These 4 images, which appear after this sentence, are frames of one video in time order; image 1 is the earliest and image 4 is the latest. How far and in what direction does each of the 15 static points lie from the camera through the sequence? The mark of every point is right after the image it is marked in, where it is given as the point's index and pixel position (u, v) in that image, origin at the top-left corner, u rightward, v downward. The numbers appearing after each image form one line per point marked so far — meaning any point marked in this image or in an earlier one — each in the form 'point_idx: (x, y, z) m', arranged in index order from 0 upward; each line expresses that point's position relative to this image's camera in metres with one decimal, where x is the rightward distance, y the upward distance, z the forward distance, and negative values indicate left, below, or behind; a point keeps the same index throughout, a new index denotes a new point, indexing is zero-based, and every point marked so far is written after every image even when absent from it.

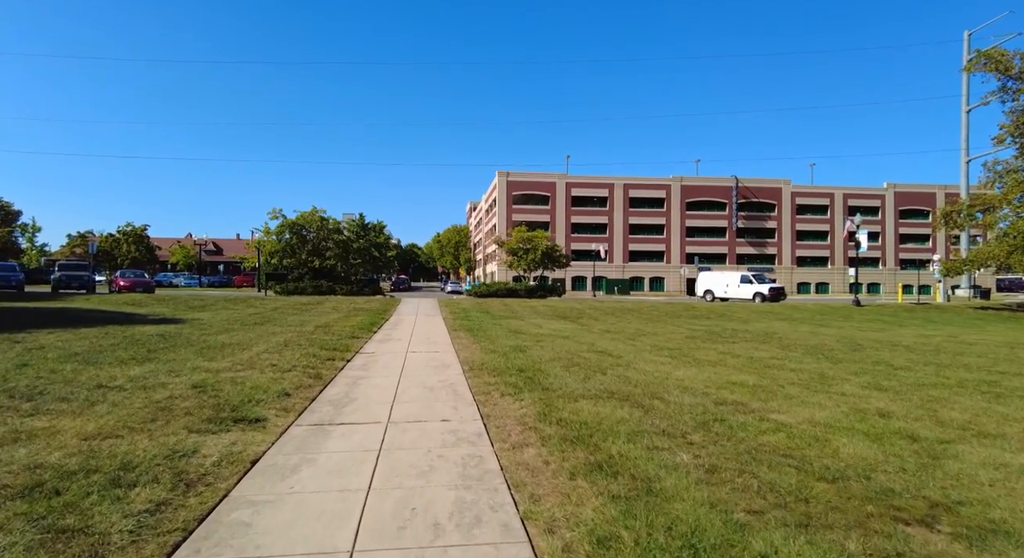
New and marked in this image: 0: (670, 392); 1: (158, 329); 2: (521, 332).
0: (+2.0, -1.5, +7.1) m
1: (-8.3, -1.2, +12.8) m
2: (+0.3, -1.4, +14.5) m
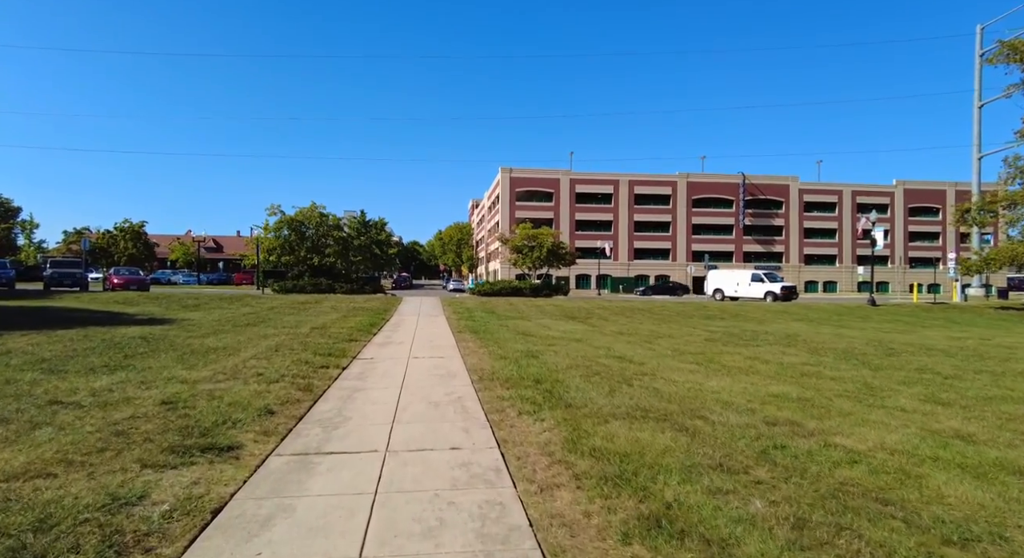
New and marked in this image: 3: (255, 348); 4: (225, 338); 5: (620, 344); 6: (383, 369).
0: (+2.2, -1.5, +6.2) m
1: (-8.1, -1.1, +11.9) m
2: (+0.5, -1.4, +13.6) m
3: (-4.6, -1.2, +9.9) m
4: (-6.0, -1.2, +11.4) m
5: (+2.5, -1.5, +12.6) m
6: (-2.0, -1.4, +8.5) m
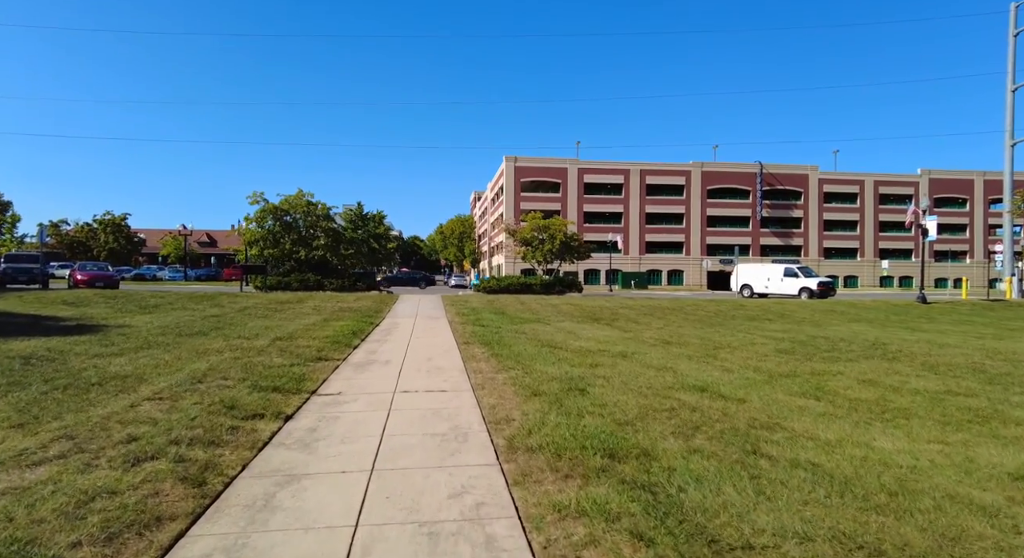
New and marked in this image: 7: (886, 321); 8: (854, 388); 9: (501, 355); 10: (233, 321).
0: (+2.7, -1.4, +3.1) m
1: (-7.6, -1.1, +8.8) m
2: (+0.9, -1.3, +10.4) m
3: (-4.2, -1.2, +6.7) m
4: (-5.5, -1.2, +8.3) m
5: (+2.9, -1.4, +9.5) m
6: (-1.6, -1.3, +5.3) m
7: (+13.6, -1.5, +19.9) m
8: (+5.1, -1.6, +8.0) m
9: (-0.2, -1.3, +9.2) m
10: (-7.5, -1.1, +14.9) m
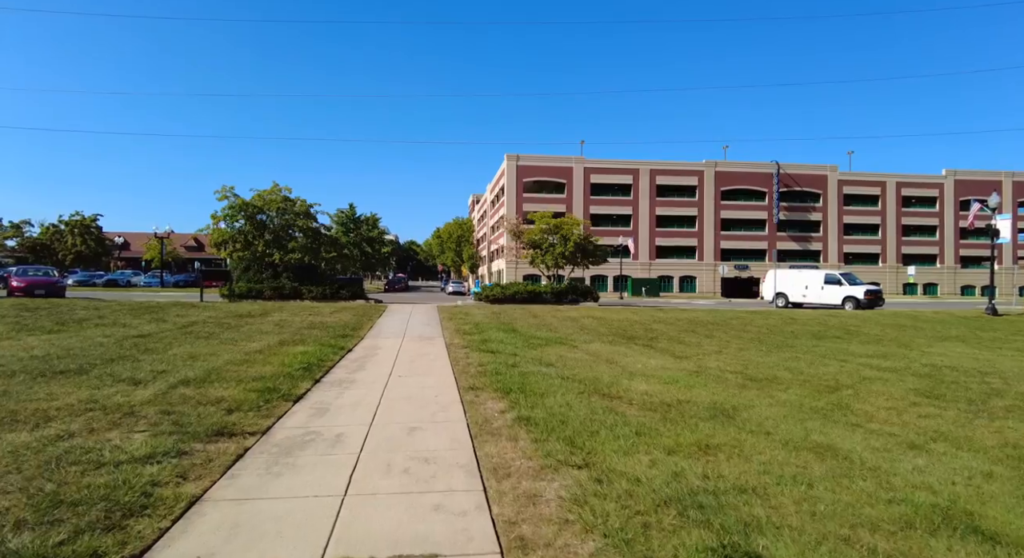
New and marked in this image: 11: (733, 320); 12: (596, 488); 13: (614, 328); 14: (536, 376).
0: (+3.1, -1.5, -0.7) m
1: (-7.2, -1.2, +5.0) m
2: (+1.3, -1.4, +6.7) m
3: (-3.8, -1.3, +3.0) m
4: (-5.1, -1.3, +4.5) m
5: (+3.3, -1.6, +5.7) m
6: (-1.1, -1.4, +1.6) m
7: (+14.0, -1.8, +16.2) m
8: (+5.5, -1.7, +4.3) m
9: (+0.2, -1.4, +5.4) m
10: (-7.2, -1.3, +11.1) m
11: (+7.8, -1.5, +19.4) m
12: (+0.6, -1.4, +3.7) m
13: (+3.0, -1.4, +16.1) m
14: (+0.4, -1.4, +7.9) m
